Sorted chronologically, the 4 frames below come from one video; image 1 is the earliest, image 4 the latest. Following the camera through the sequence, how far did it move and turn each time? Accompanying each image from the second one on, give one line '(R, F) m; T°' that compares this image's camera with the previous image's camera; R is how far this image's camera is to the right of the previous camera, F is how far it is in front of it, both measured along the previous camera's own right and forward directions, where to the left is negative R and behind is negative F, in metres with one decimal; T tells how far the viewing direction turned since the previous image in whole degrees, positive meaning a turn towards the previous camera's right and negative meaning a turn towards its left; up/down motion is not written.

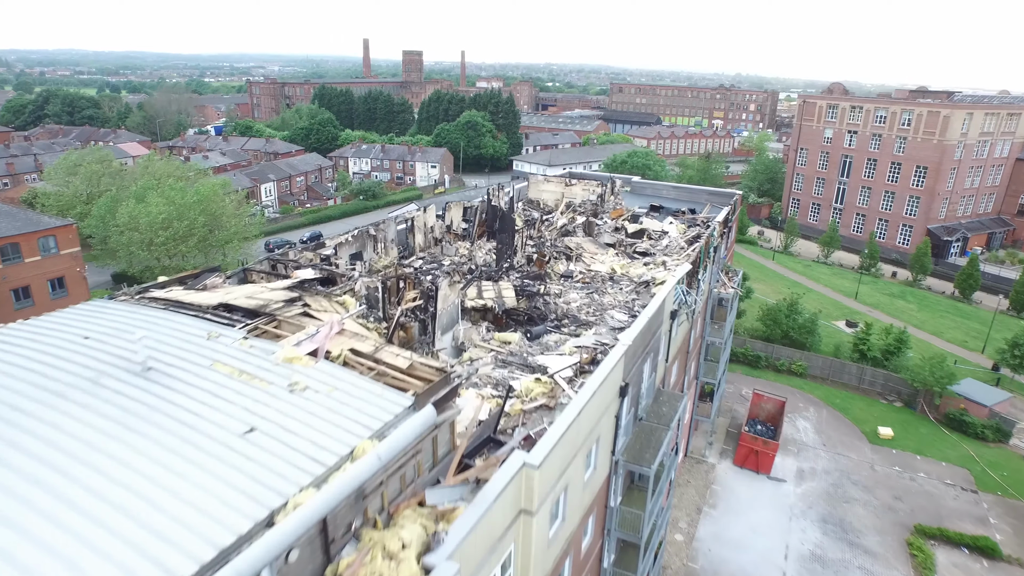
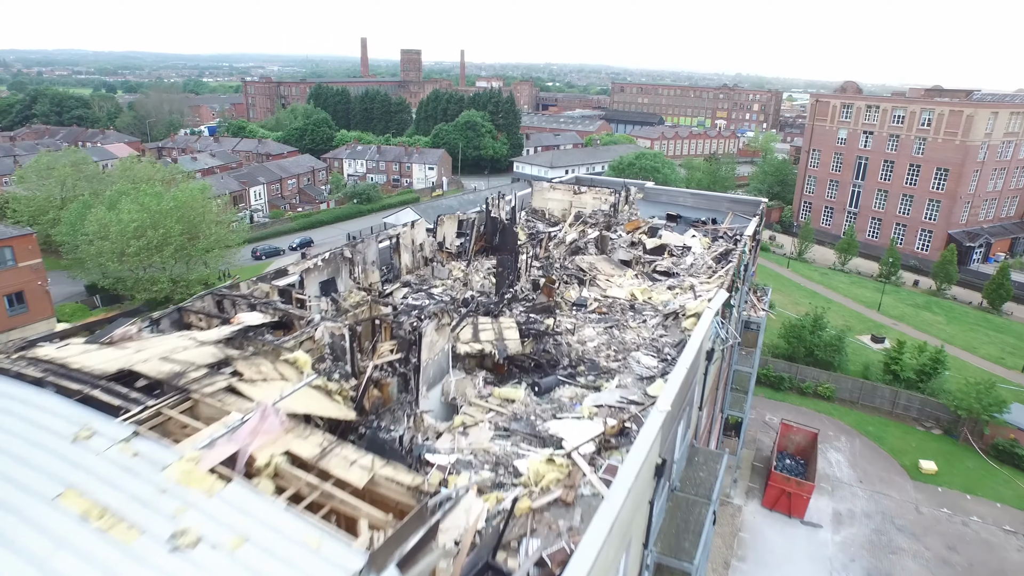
(0.0, +1.8) m; 0°
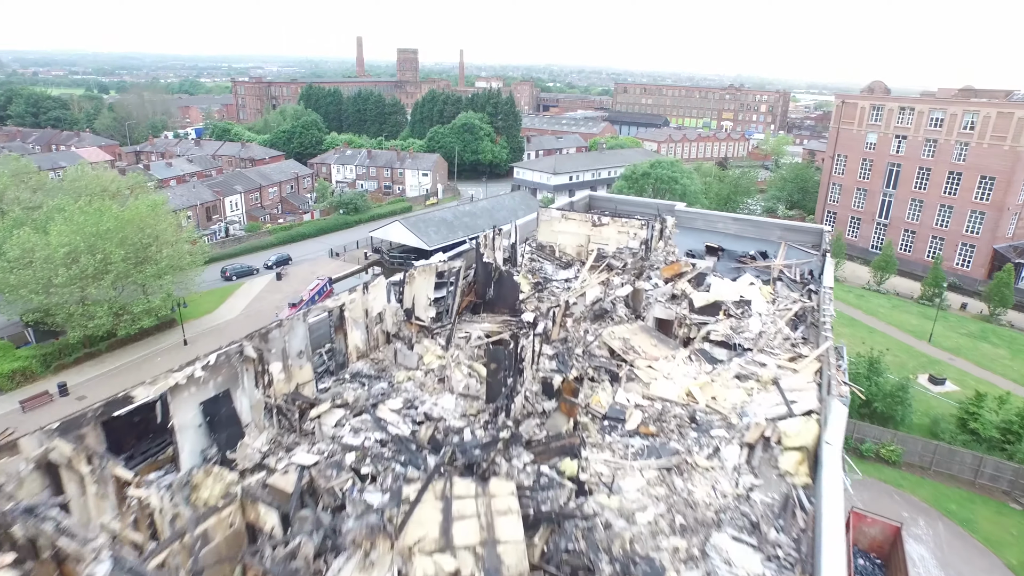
(0.0, +3.4) m; 0°
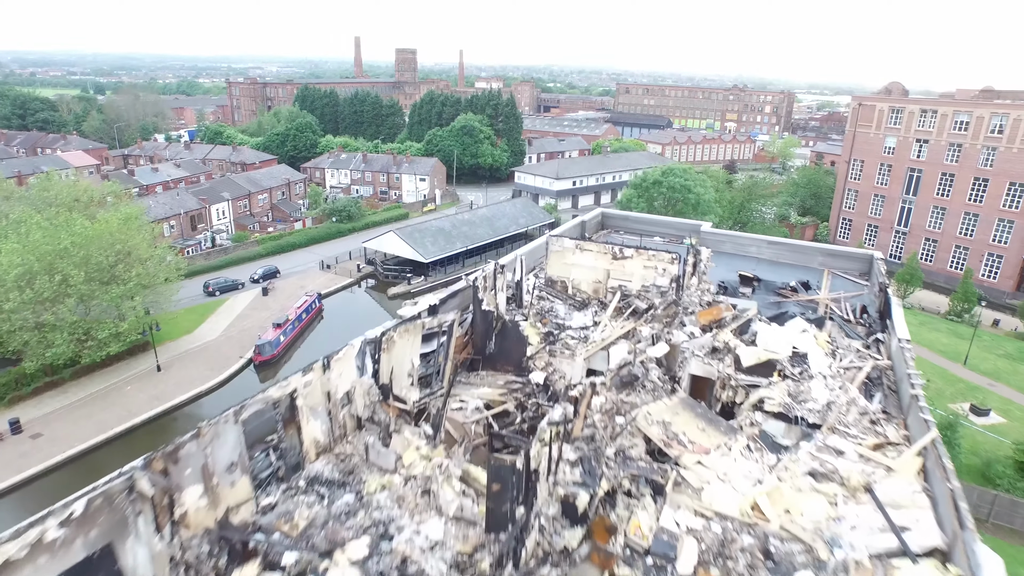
(-0.1, +1.8) m; 0°
